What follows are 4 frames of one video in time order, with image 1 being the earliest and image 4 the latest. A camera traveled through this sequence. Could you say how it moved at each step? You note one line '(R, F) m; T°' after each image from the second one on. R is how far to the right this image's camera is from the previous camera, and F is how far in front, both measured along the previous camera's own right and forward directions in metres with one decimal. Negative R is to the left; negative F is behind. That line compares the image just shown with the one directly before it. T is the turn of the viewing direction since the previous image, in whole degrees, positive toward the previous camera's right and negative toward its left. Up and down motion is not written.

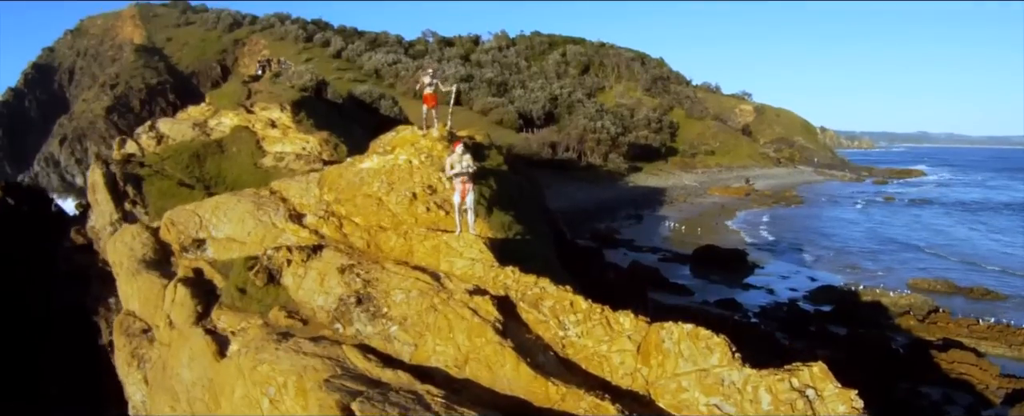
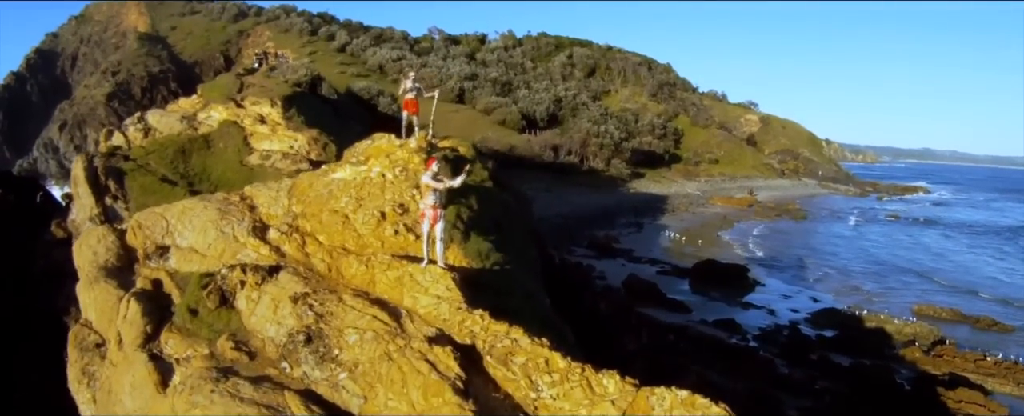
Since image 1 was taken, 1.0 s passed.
(+0.2, +0.8) m; 0°
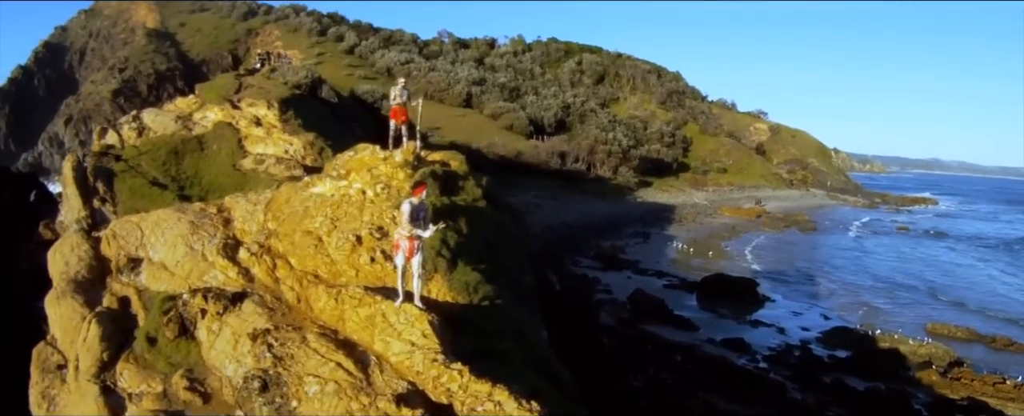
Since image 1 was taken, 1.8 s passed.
(+0.1, +0.8) m; 0°
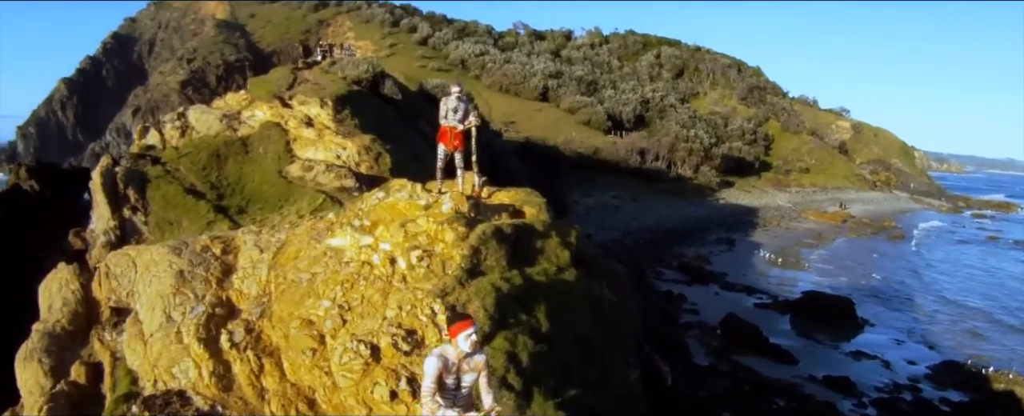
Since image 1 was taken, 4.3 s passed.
(-0.2, +2.5) m; -5°
